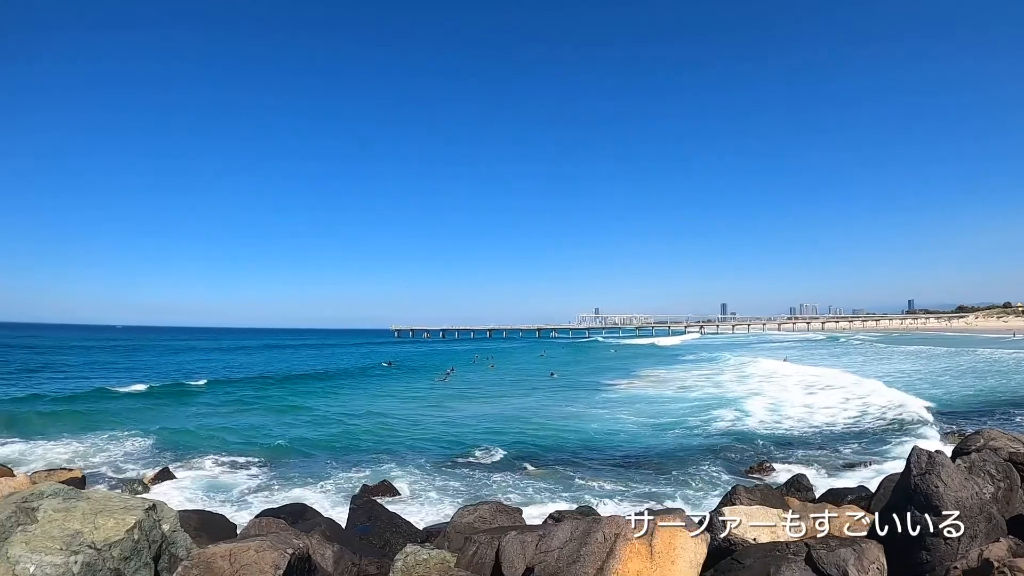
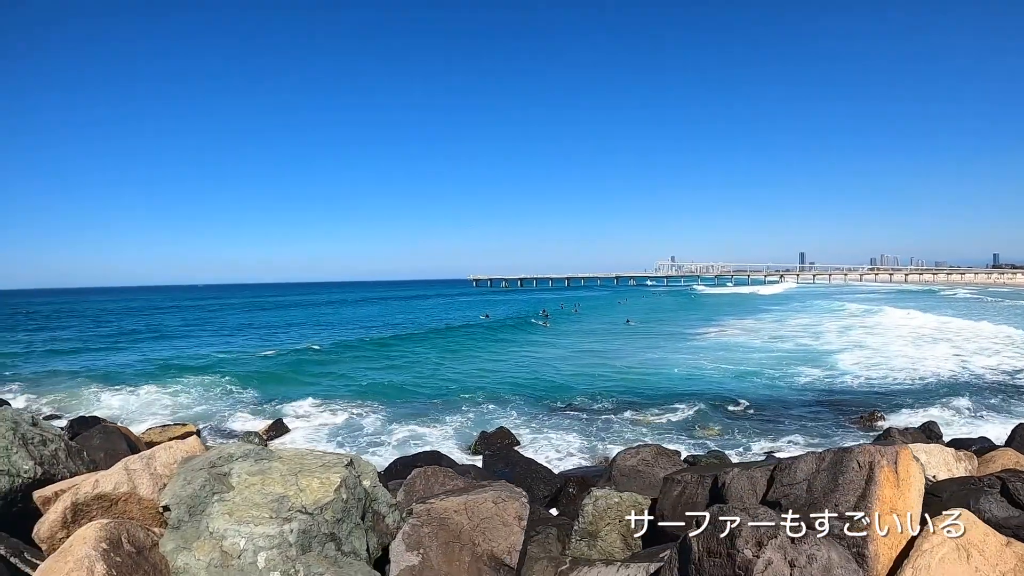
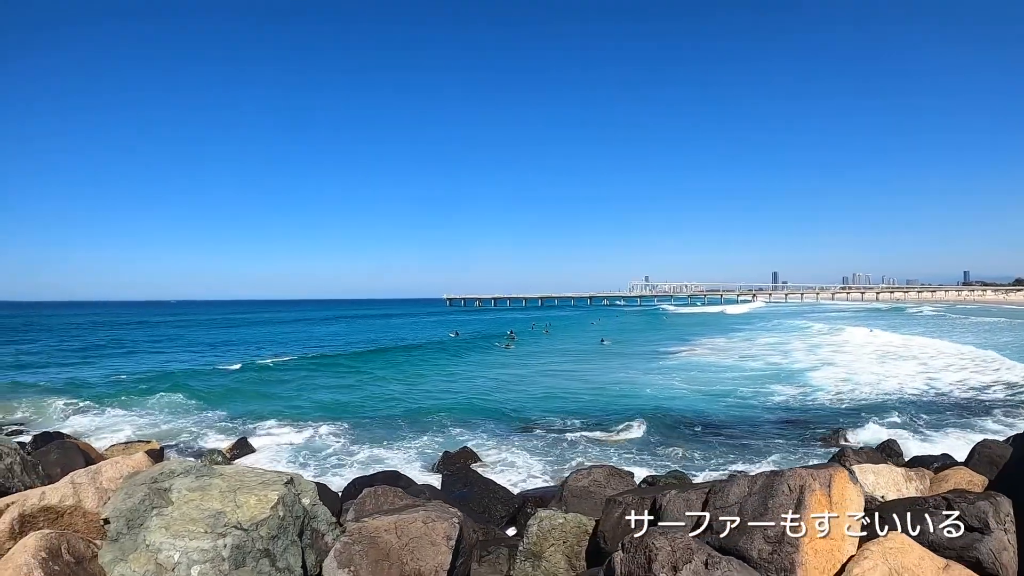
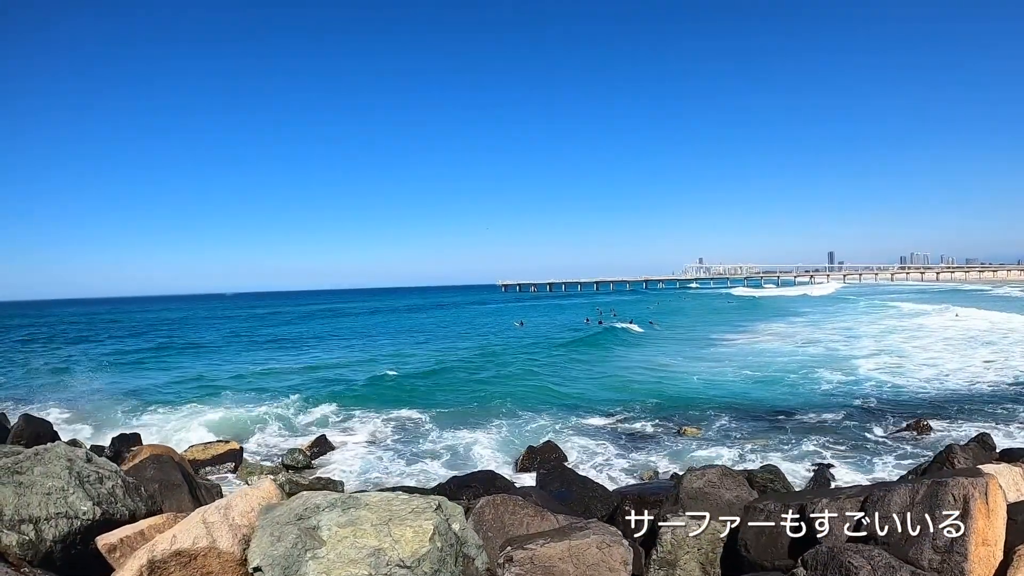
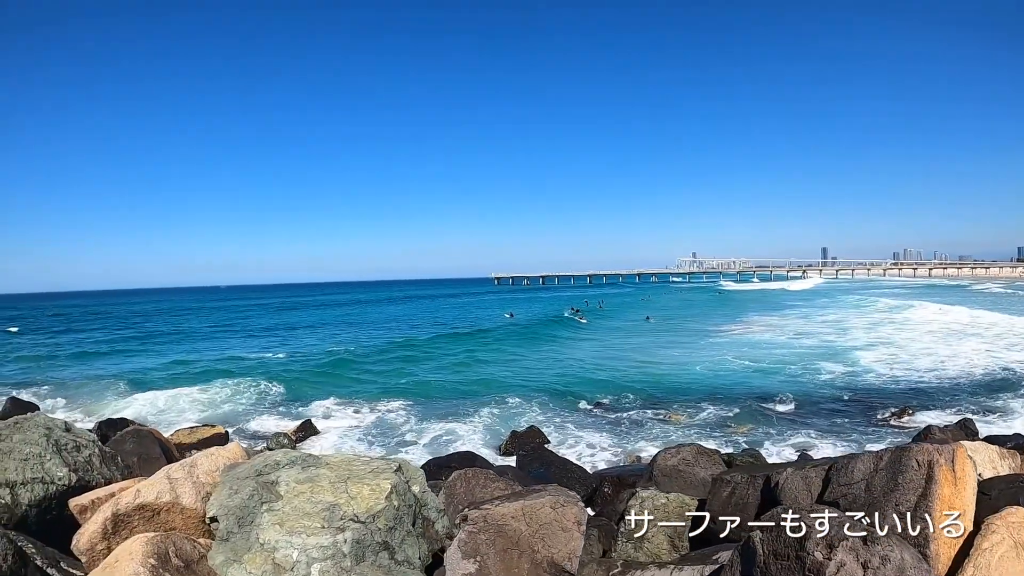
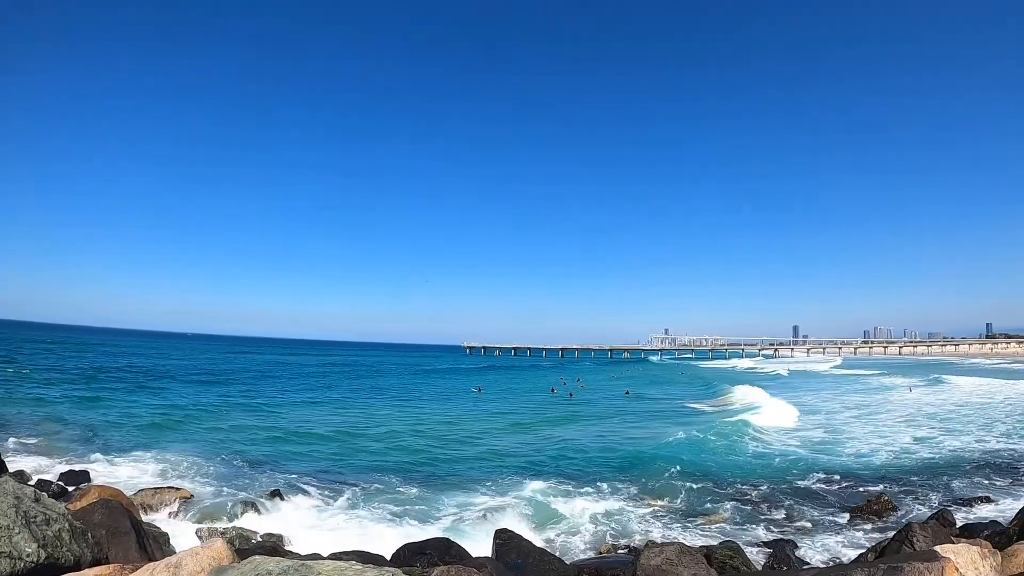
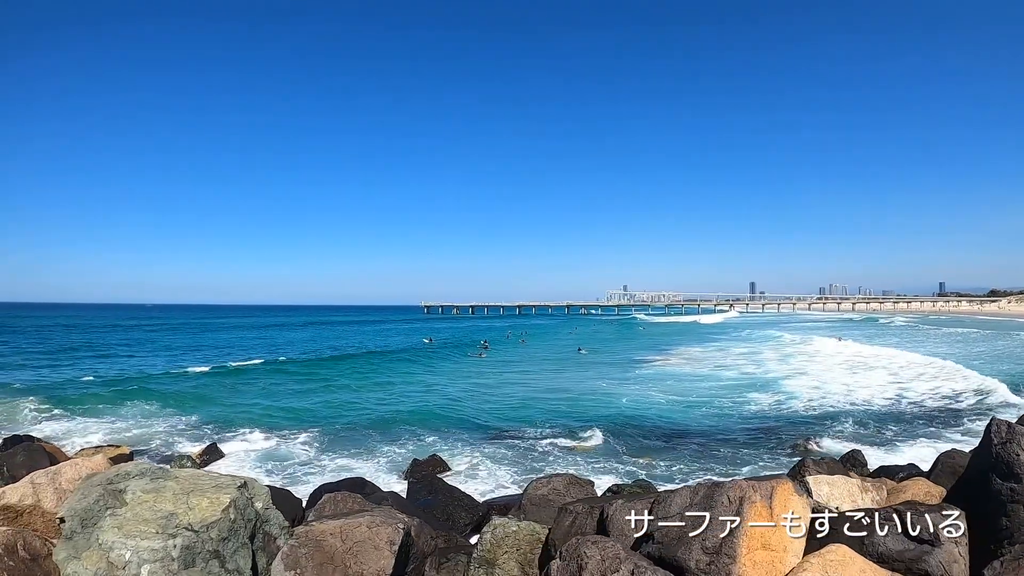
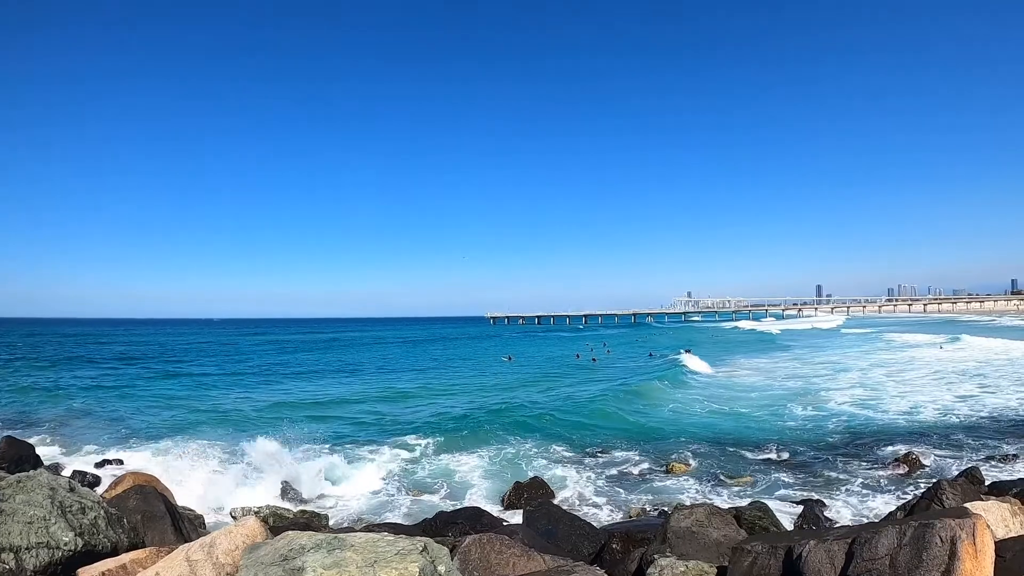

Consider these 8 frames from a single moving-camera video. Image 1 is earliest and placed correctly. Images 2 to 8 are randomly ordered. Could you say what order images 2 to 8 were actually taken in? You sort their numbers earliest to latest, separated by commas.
7, 3, 2, 5, 4, 8, 6
